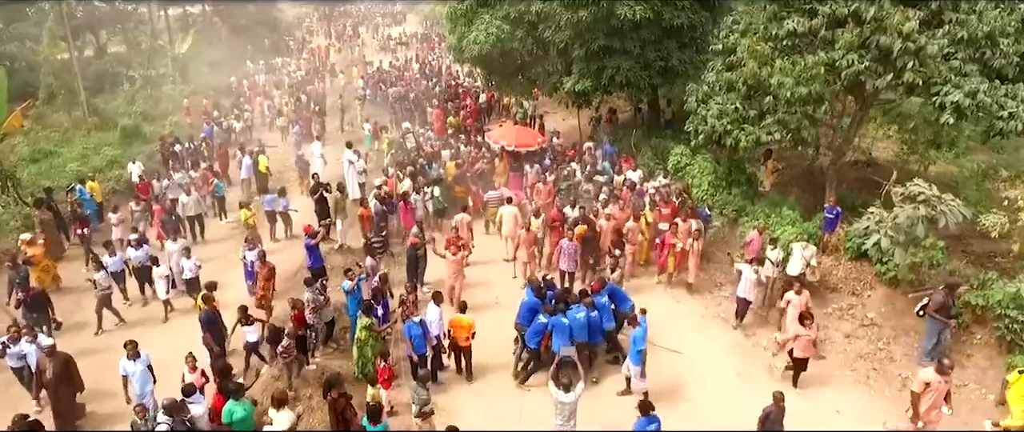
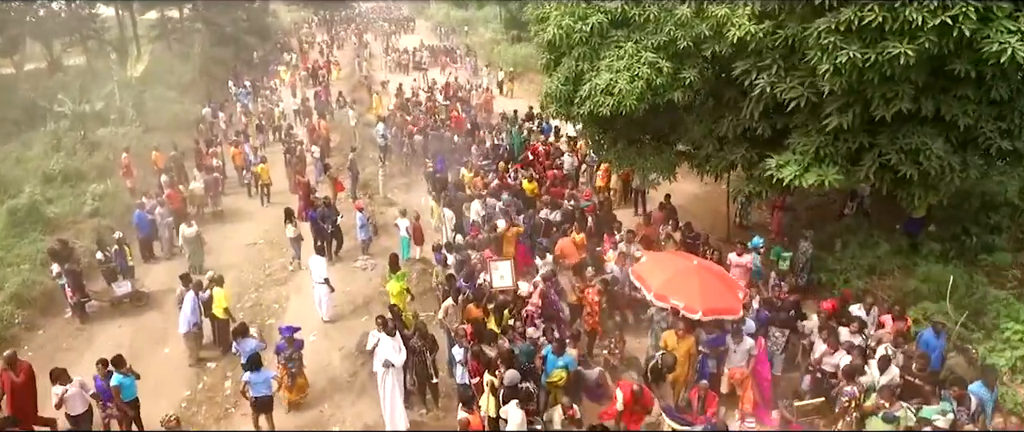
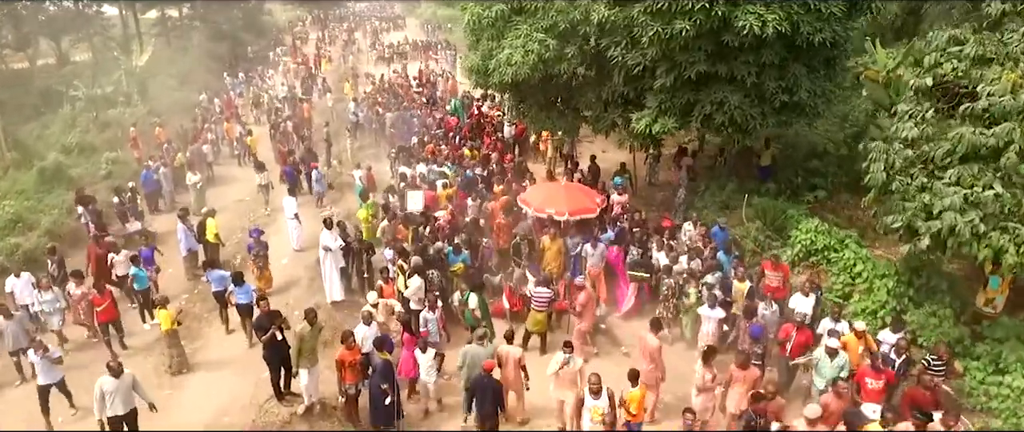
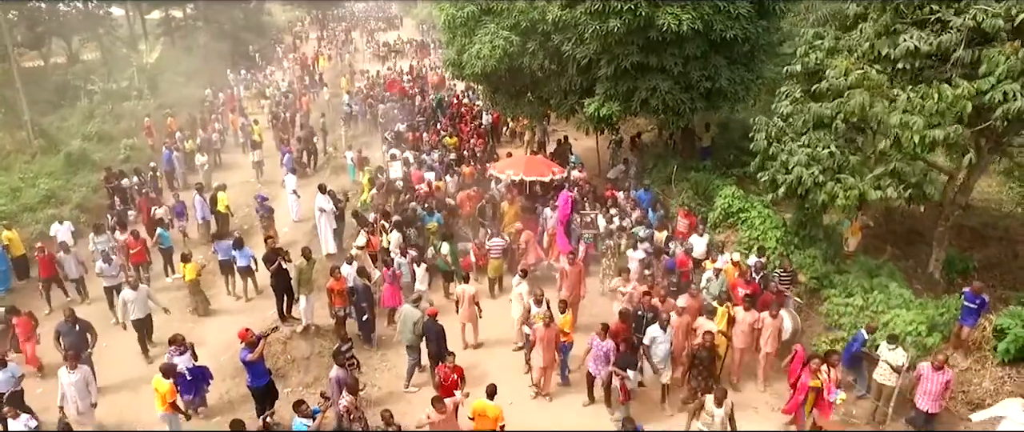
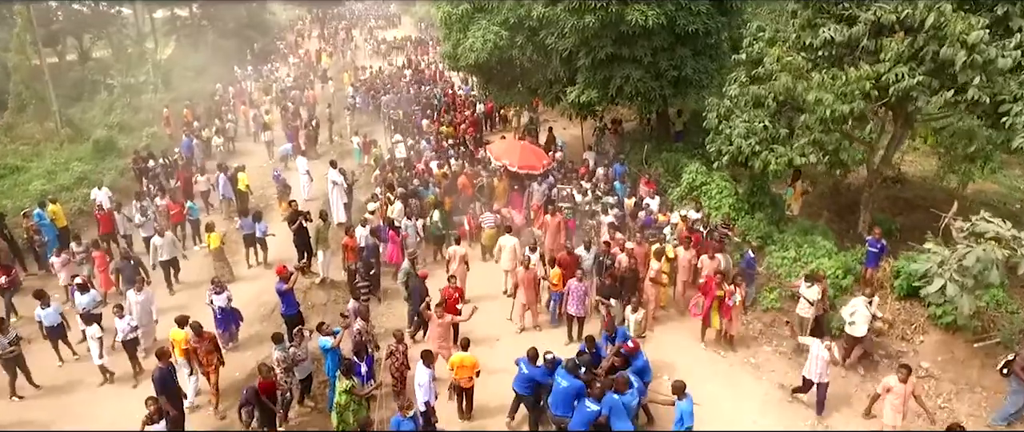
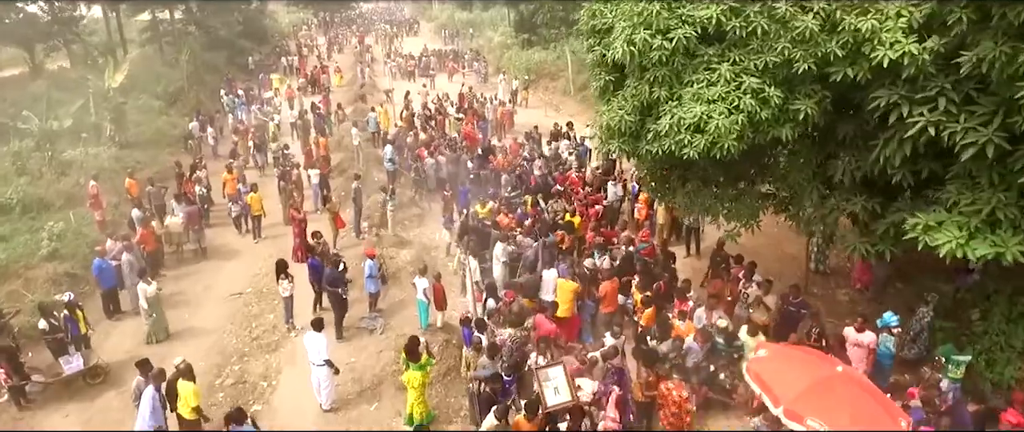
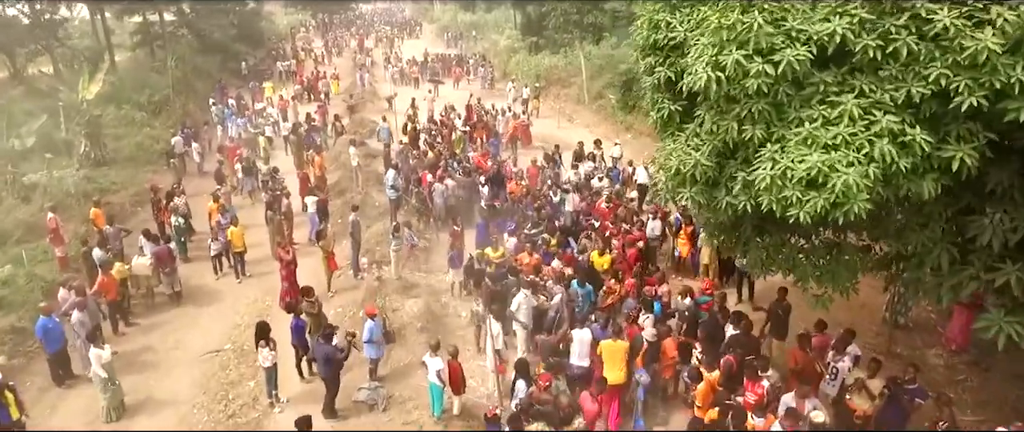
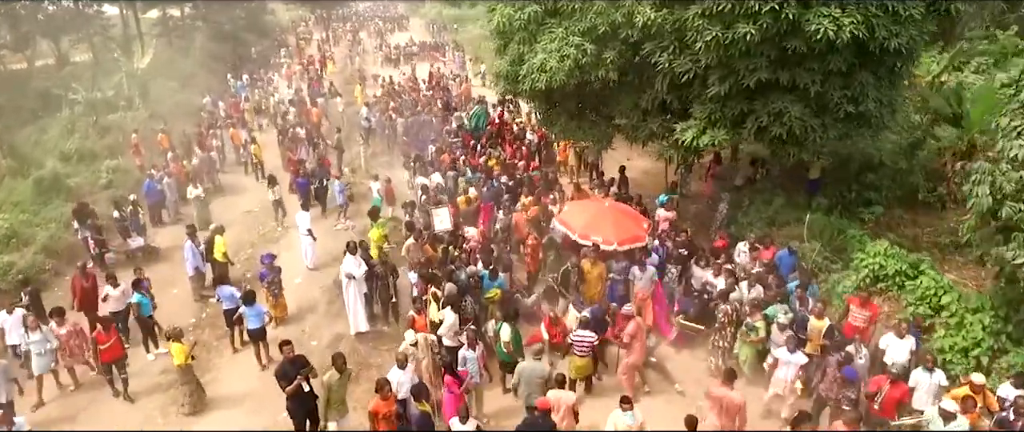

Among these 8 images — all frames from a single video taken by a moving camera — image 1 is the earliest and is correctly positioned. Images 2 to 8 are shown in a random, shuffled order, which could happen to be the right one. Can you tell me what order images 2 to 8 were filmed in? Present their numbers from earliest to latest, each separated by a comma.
5, 4, 3, 8, 2, 6, 7
